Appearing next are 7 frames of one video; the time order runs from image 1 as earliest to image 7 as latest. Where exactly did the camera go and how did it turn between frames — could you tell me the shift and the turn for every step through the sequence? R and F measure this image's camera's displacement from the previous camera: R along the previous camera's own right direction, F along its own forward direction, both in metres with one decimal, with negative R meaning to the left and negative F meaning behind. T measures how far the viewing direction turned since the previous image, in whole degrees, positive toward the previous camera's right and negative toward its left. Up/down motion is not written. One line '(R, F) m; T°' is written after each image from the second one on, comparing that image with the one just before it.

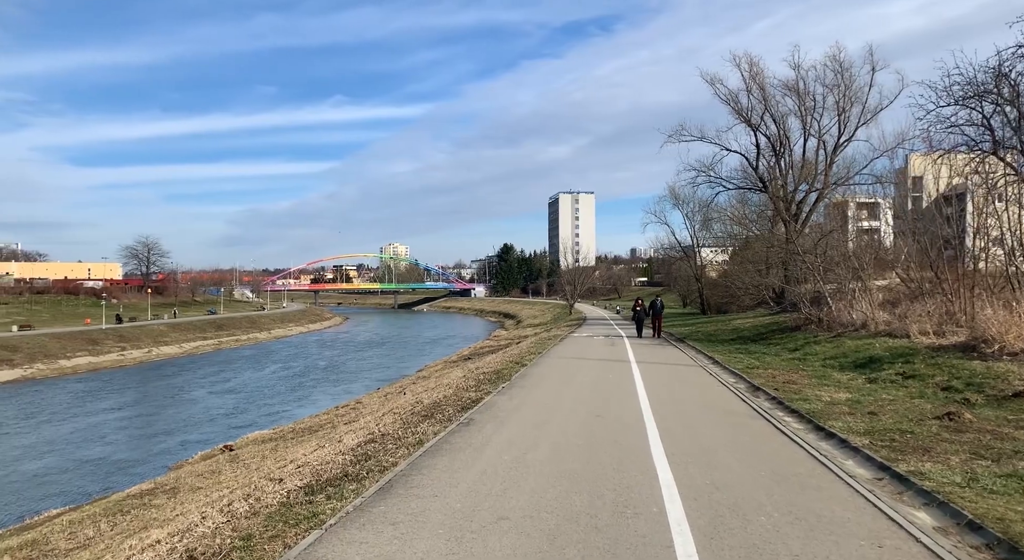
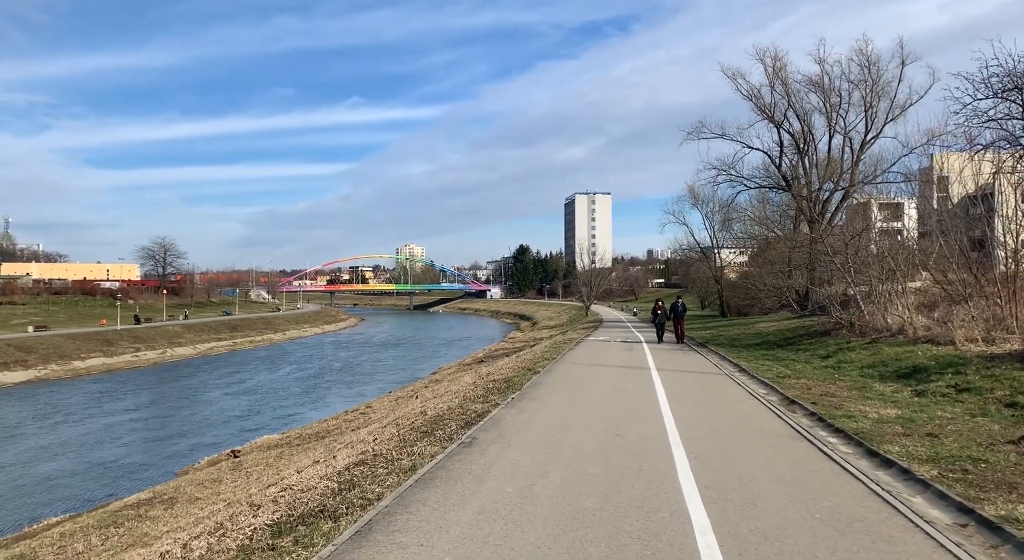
(+0.1, +0.7) m; -1°
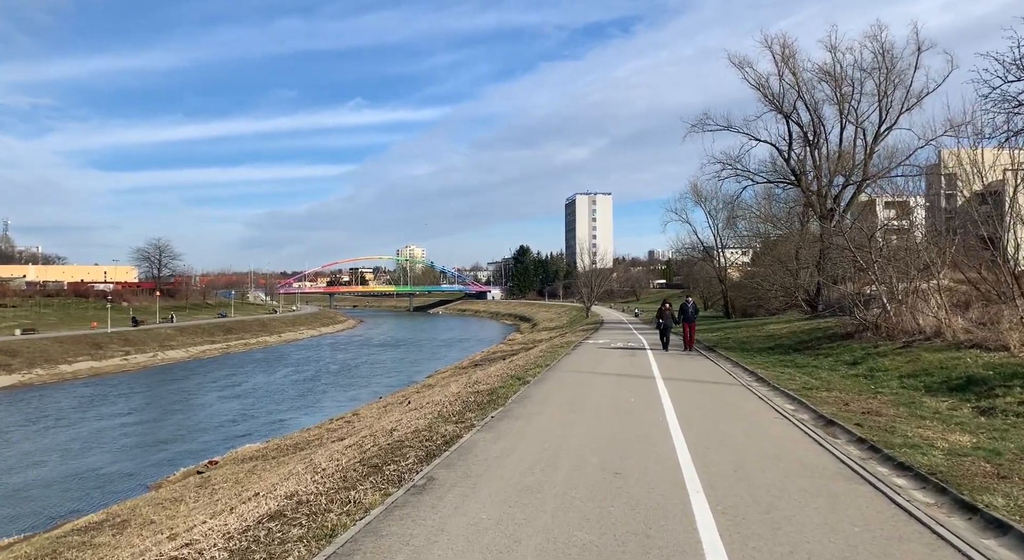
(+0.2, +1.2) m; 0°
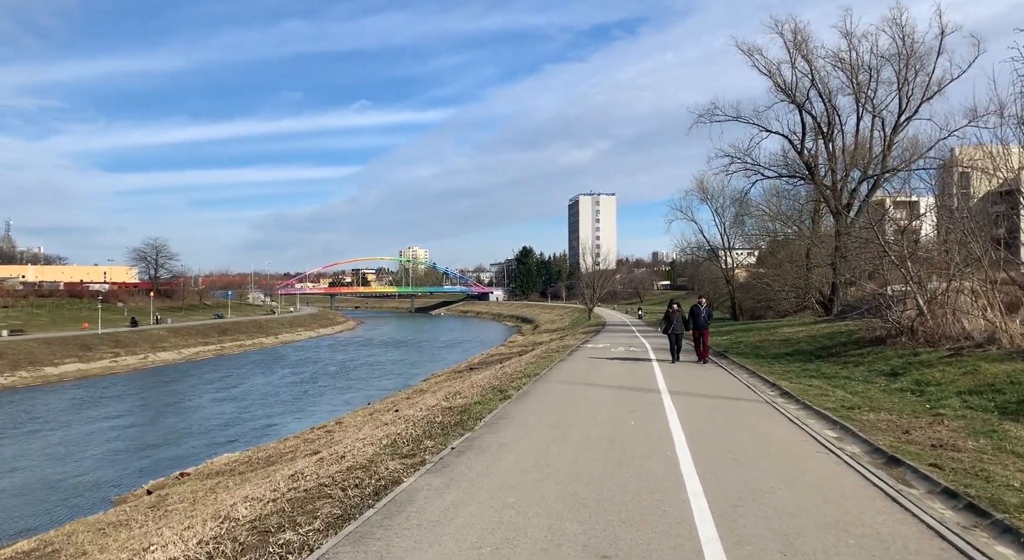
(+0.3, +1.4) m; 0°
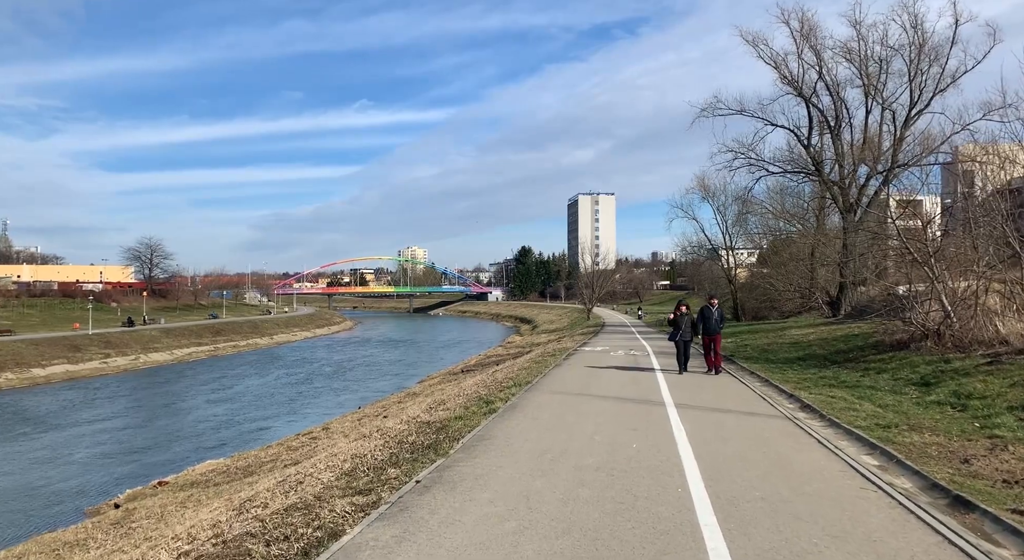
(+0.1, +0.9) m; 0°
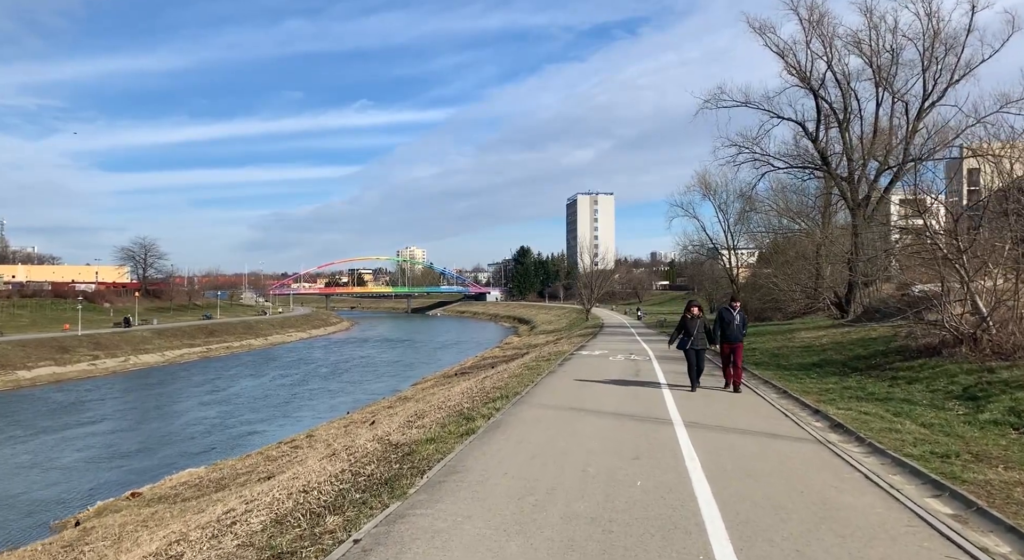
(+0.1, +1.0) m; 0°
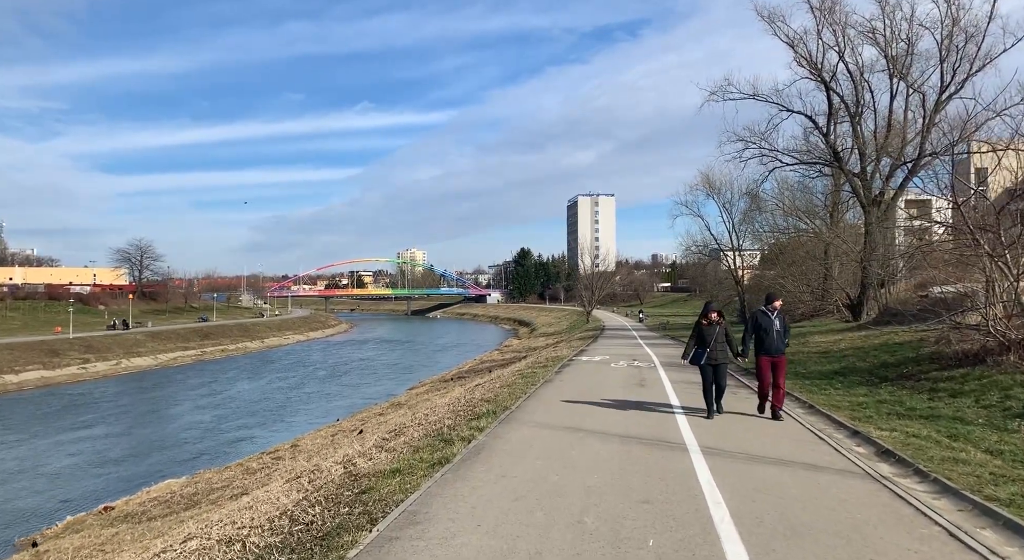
(+0.1, +1.0) m; 0°
